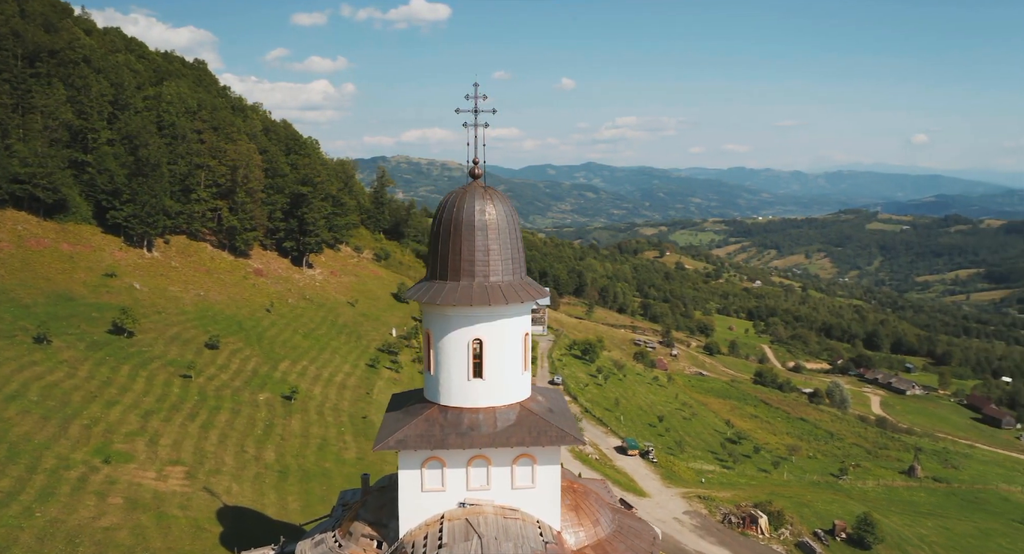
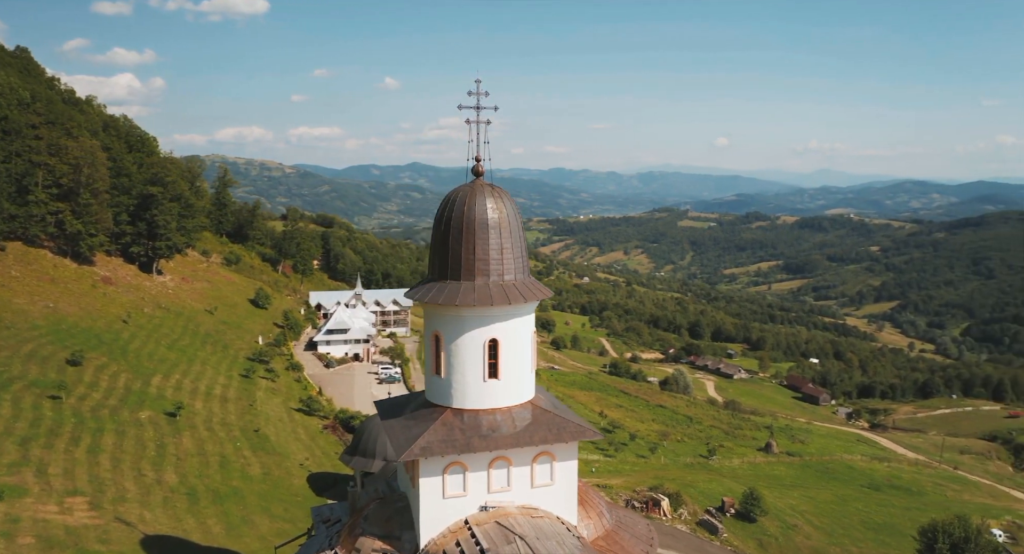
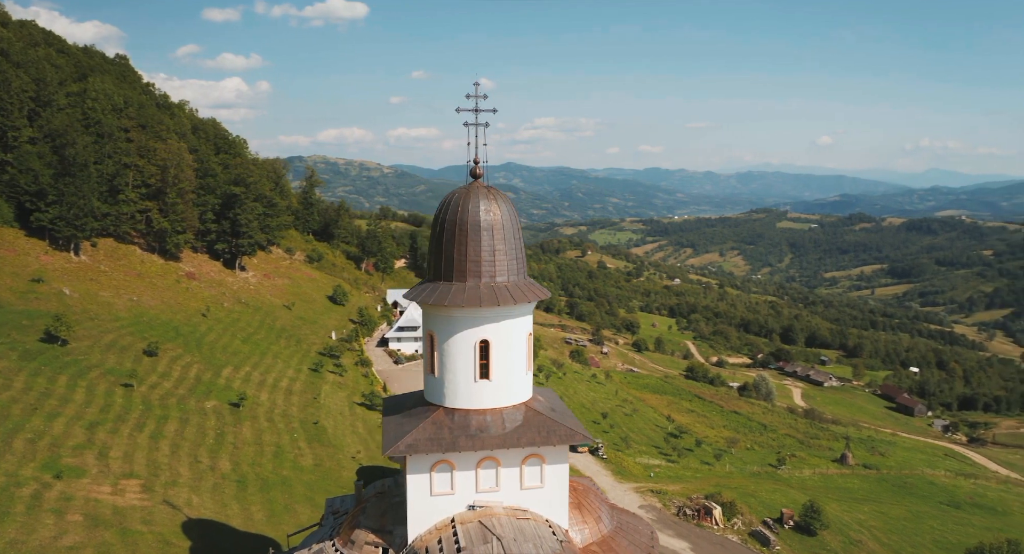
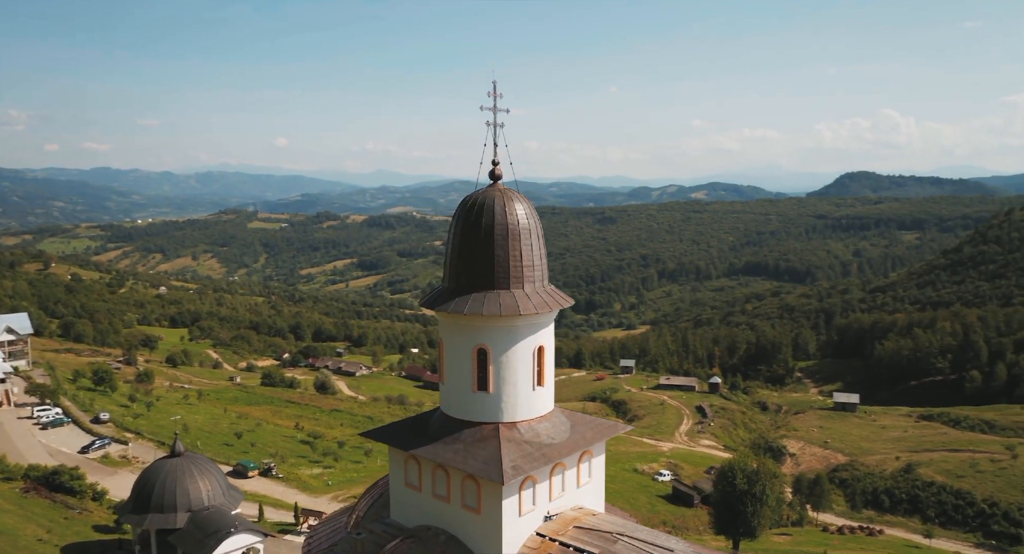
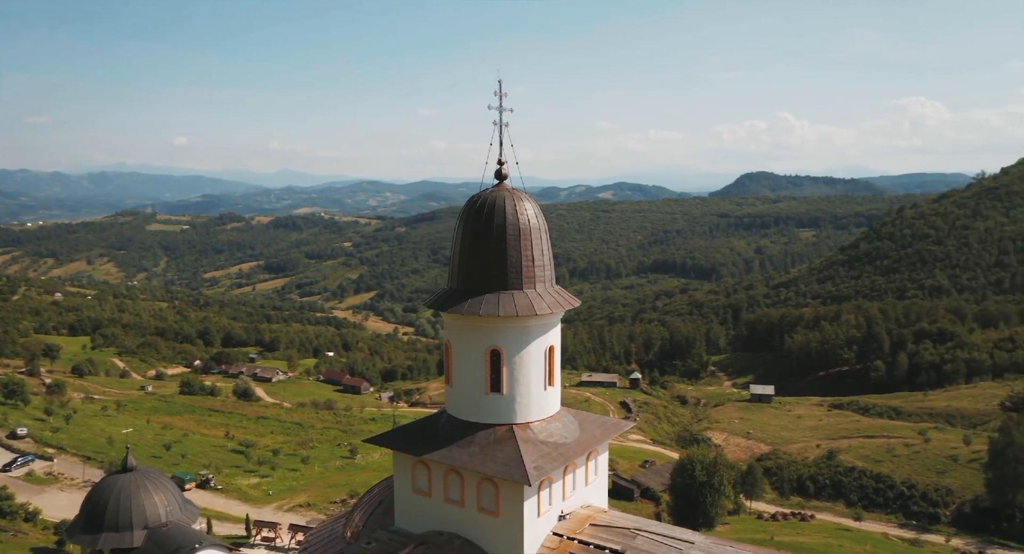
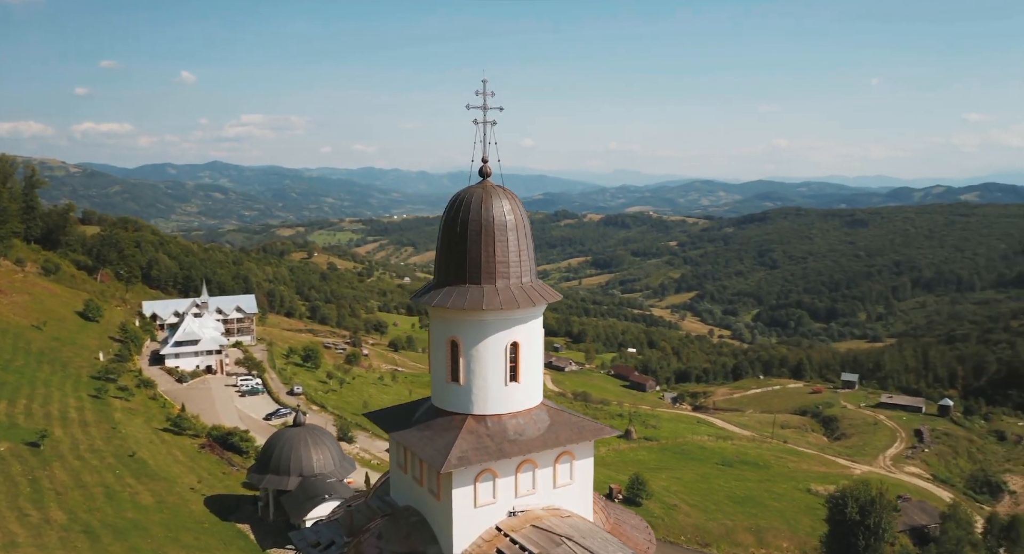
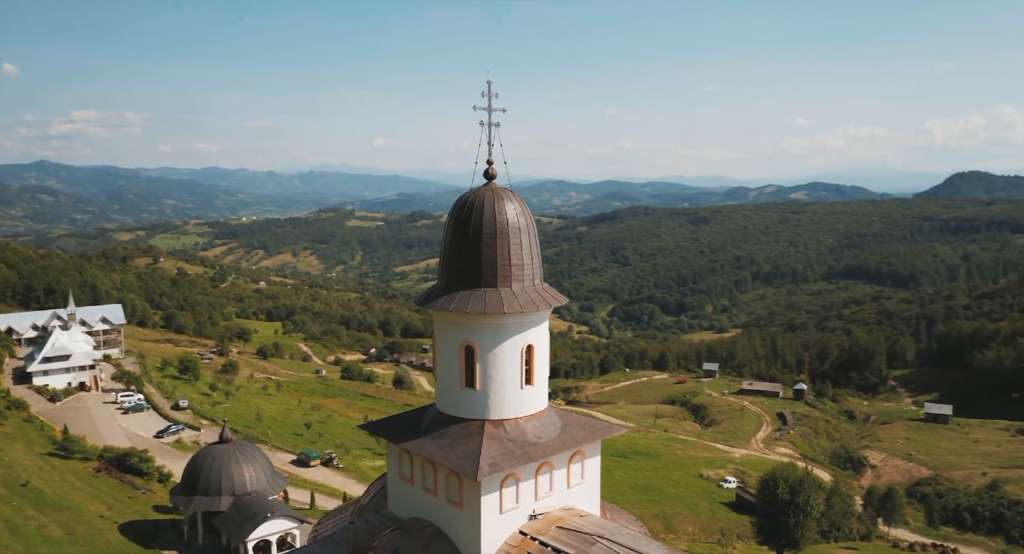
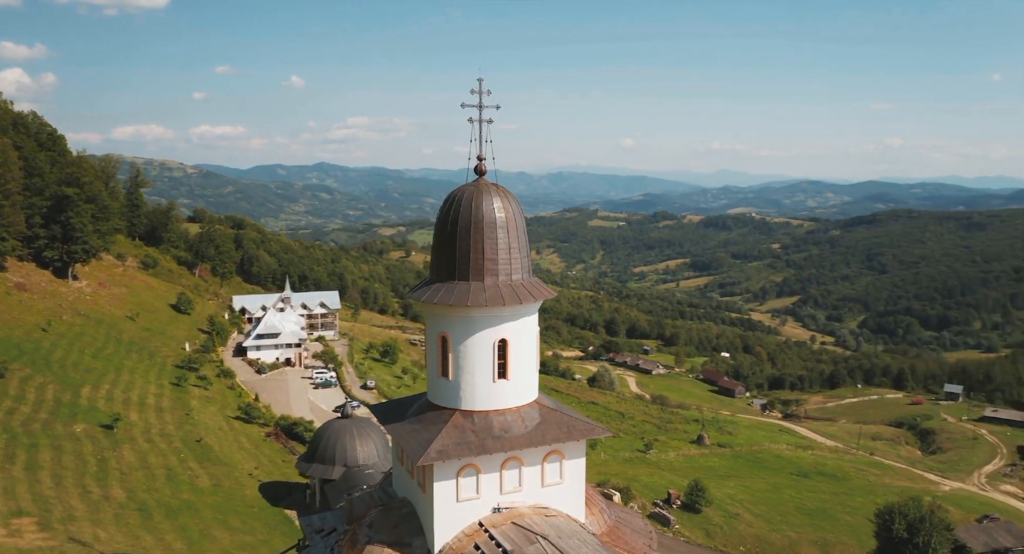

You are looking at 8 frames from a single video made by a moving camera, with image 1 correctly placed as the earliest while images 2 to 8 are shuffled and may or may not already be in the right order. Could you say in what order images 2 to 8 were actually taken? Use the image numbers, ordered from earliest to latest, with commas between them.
3, 2, 8, 6, 7, 4, 5
